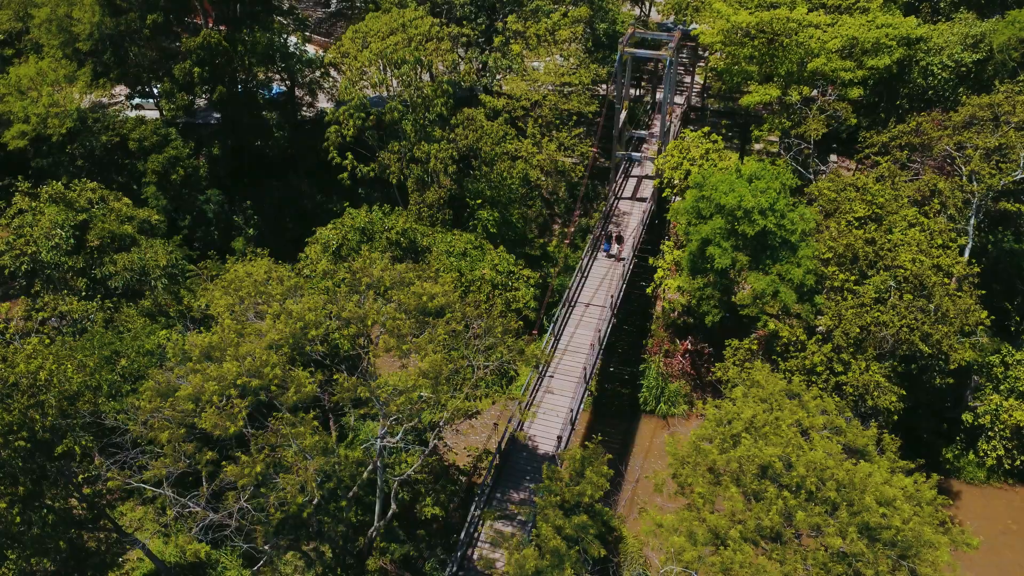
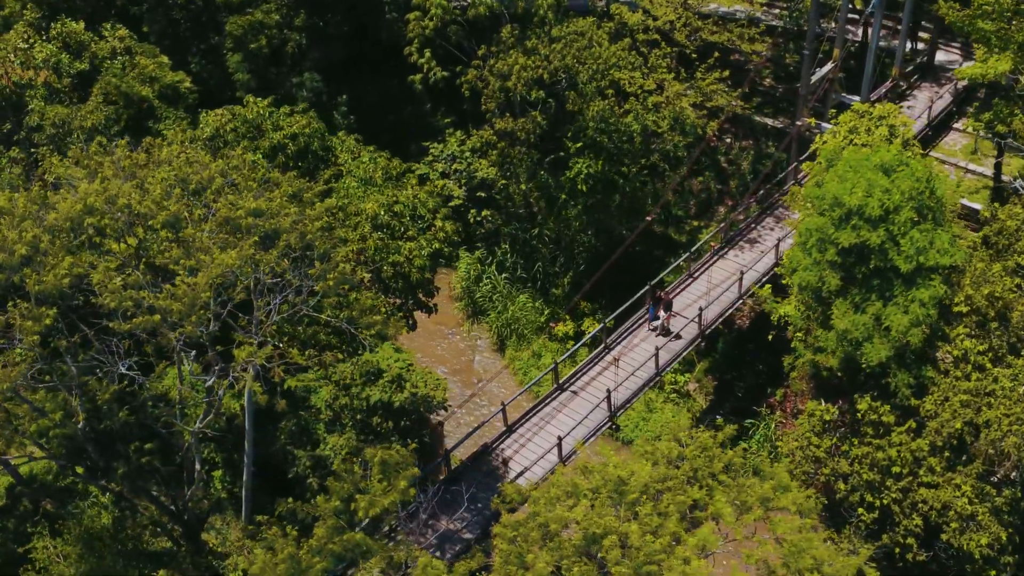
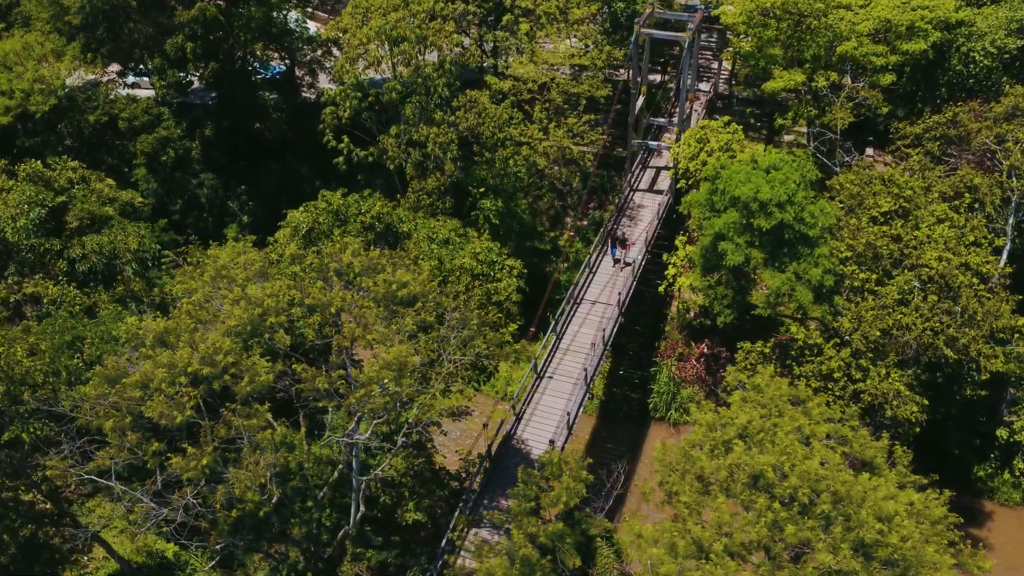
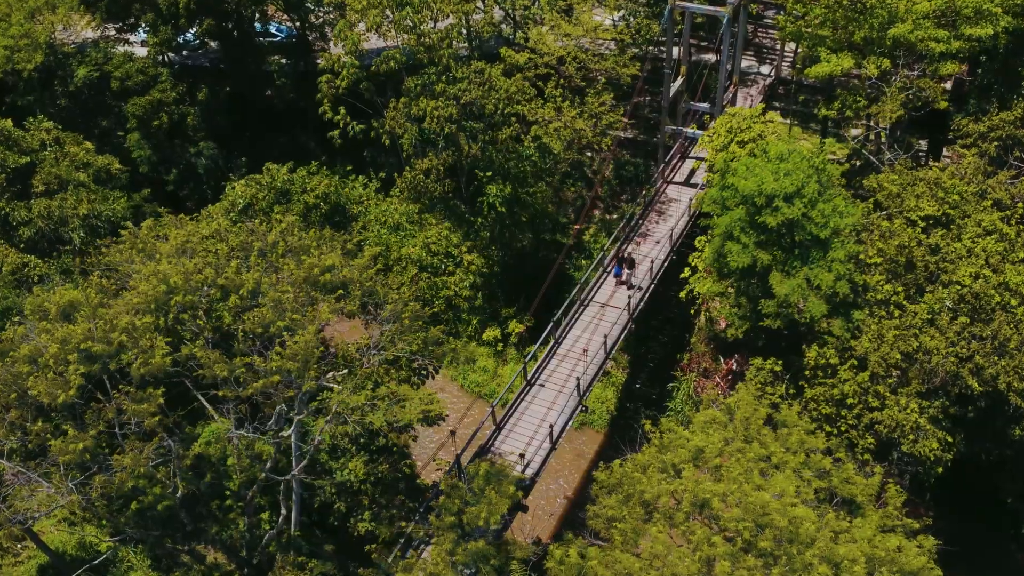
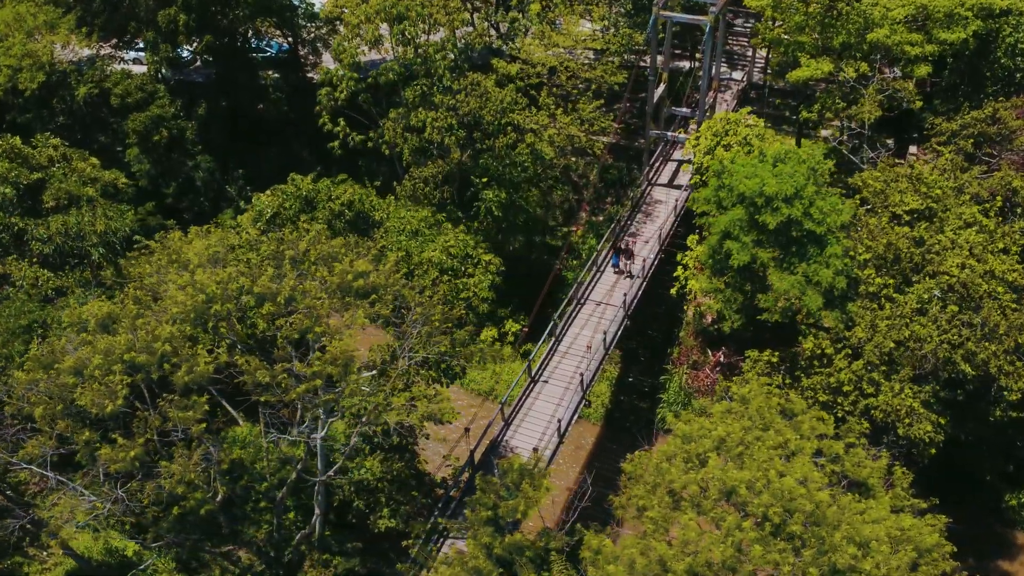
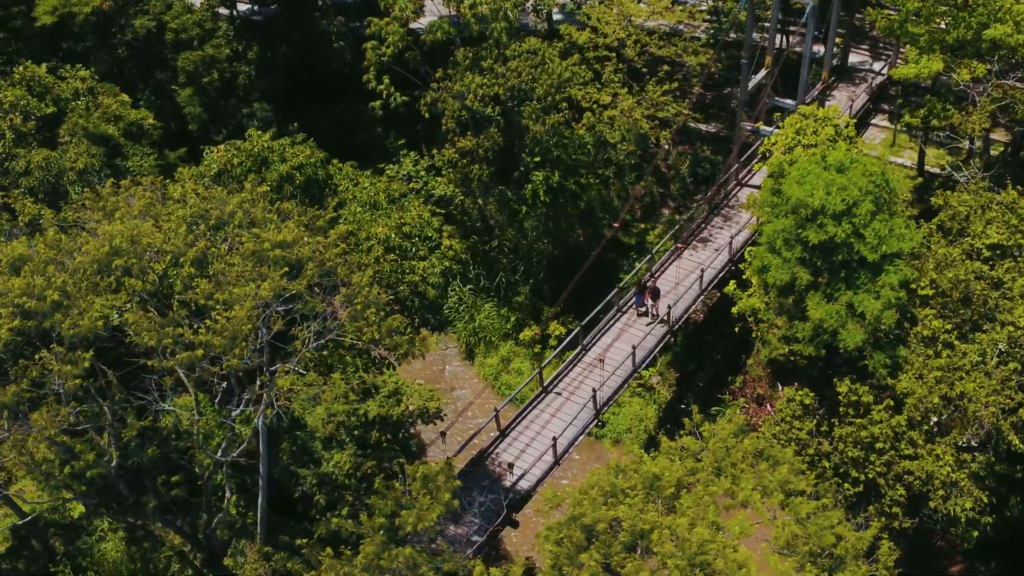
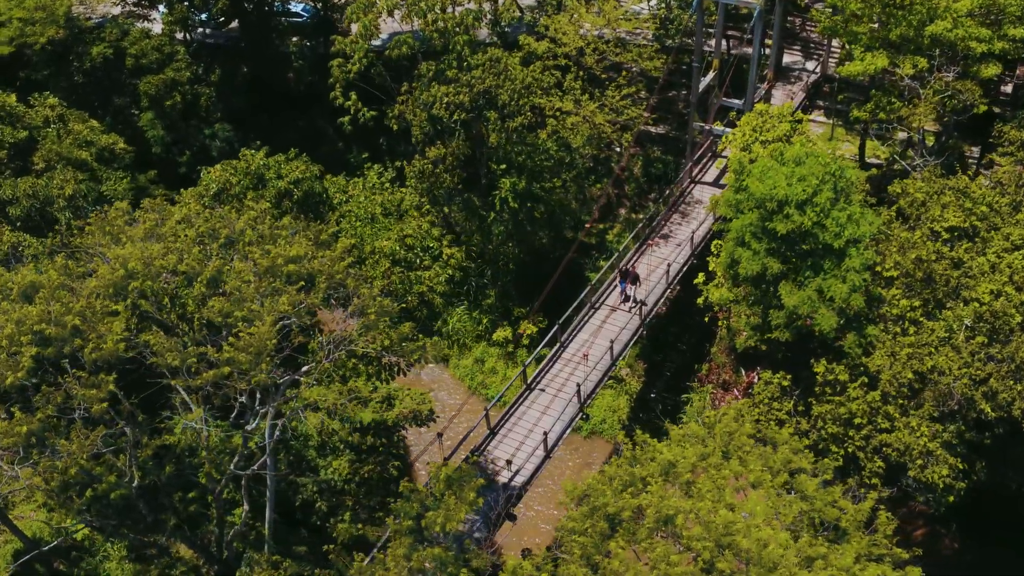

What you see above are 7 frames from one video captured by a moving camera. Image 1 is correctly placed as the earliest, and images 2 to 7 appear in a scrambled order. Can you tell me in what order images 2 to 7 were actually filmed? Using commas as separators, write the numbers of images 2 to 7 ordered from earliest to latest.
3, 5, 4, 7, 6, 2
